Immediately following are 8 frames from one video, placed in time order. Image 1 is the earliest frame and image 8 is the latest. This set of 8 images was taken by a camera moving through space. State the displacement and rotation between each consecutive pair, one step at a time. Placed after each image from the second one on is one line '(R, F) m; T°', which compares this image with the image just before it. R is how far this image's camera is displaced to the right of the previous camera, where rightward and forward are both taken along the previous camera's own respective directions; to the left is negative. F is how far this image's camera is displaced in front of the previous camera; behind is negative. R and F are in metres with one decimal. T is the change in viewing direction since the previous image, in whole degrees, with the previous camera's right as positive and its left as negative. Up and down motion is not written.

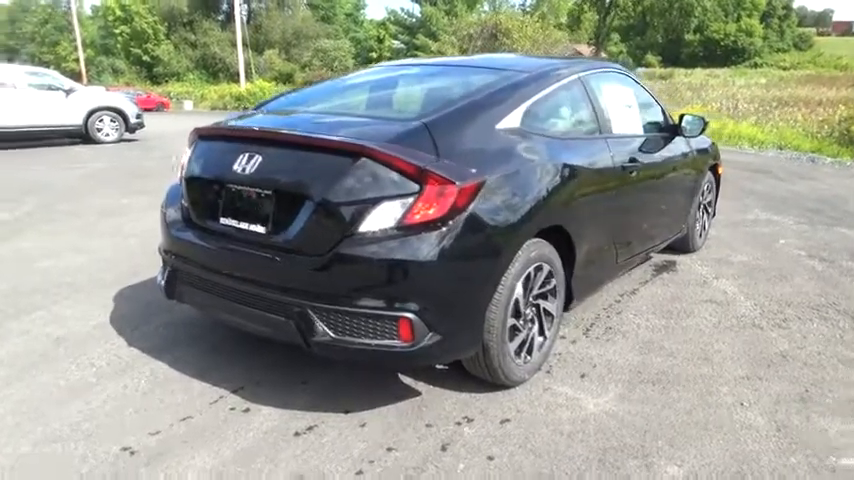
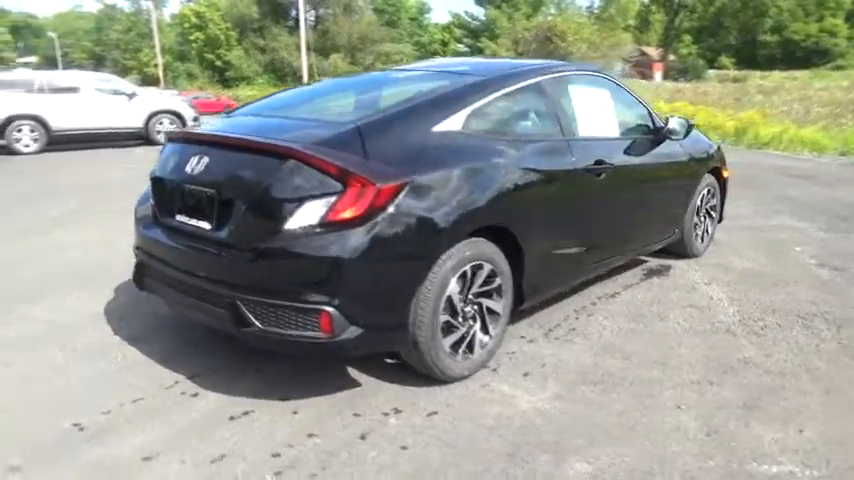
(+0.7, -0.1) m; -5°
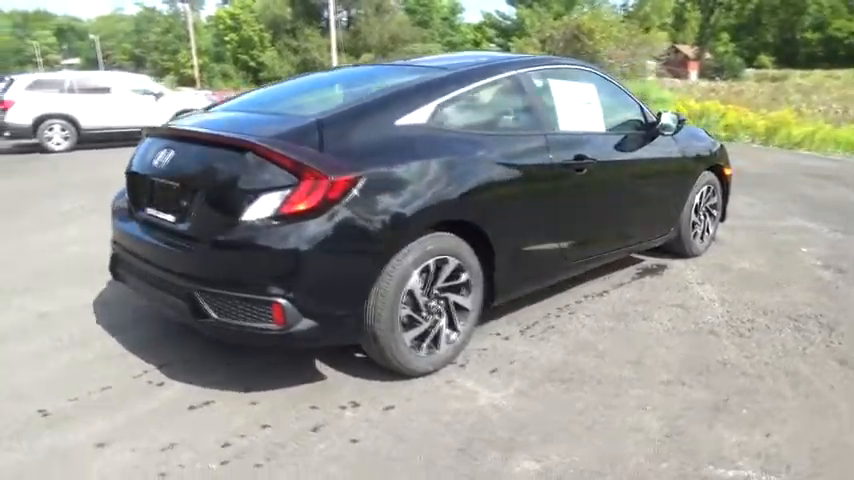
(+0.4, 0.0) m; -3°
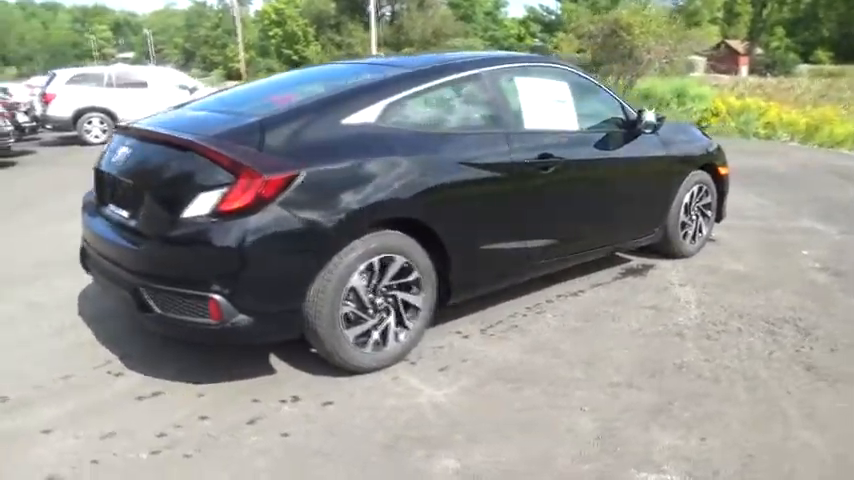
(+0.5, 0.0) m; -3°
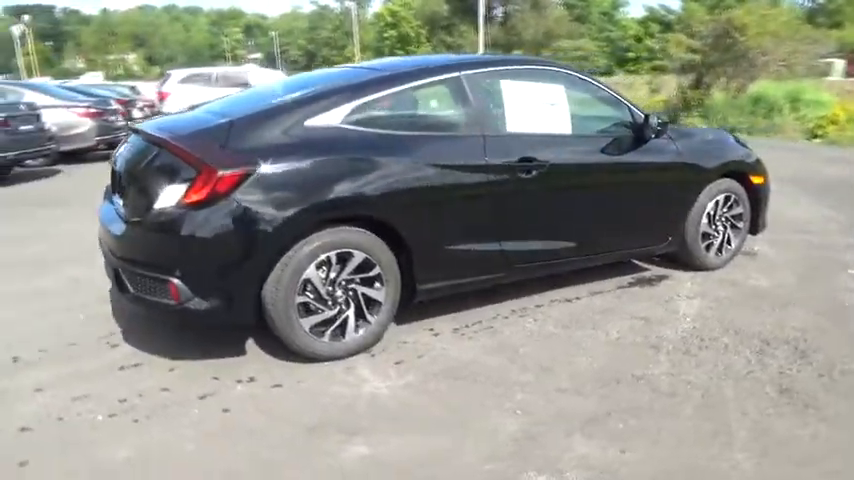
(+0.9, 0.0) m; -9°
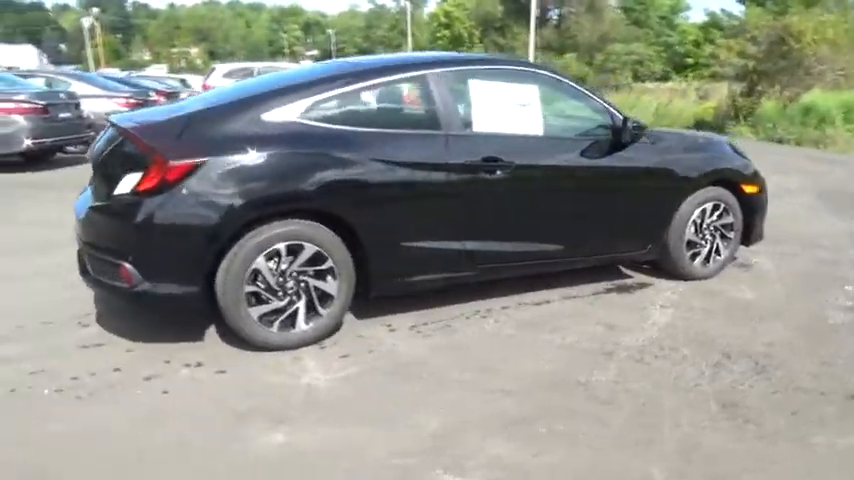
(+0.6, 0.0) m; -4°
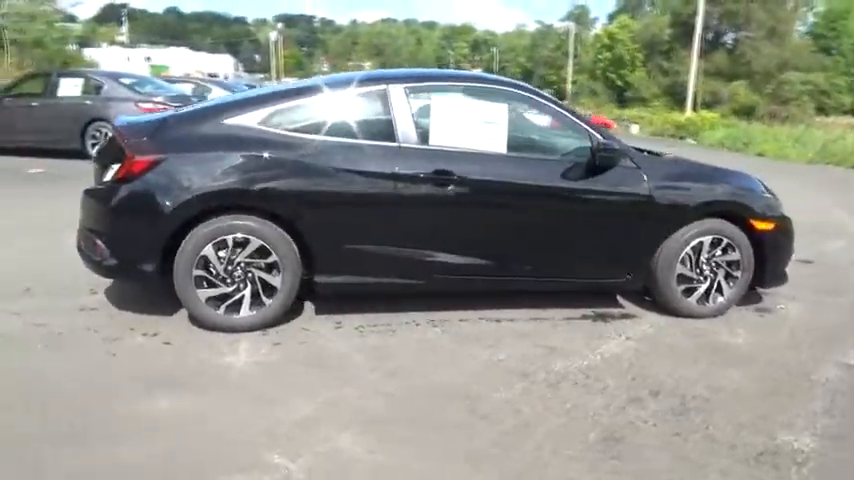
(+1.3, 0.0) m; -12°
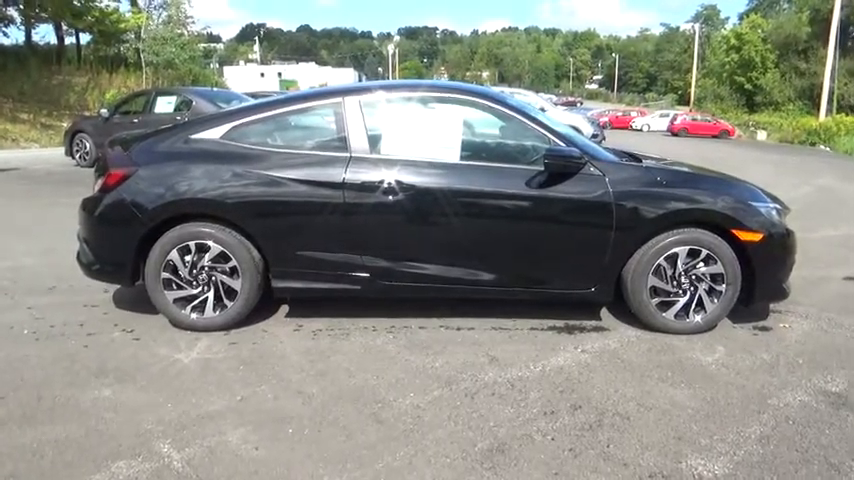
(+1.2, 0.0) m; -10°
